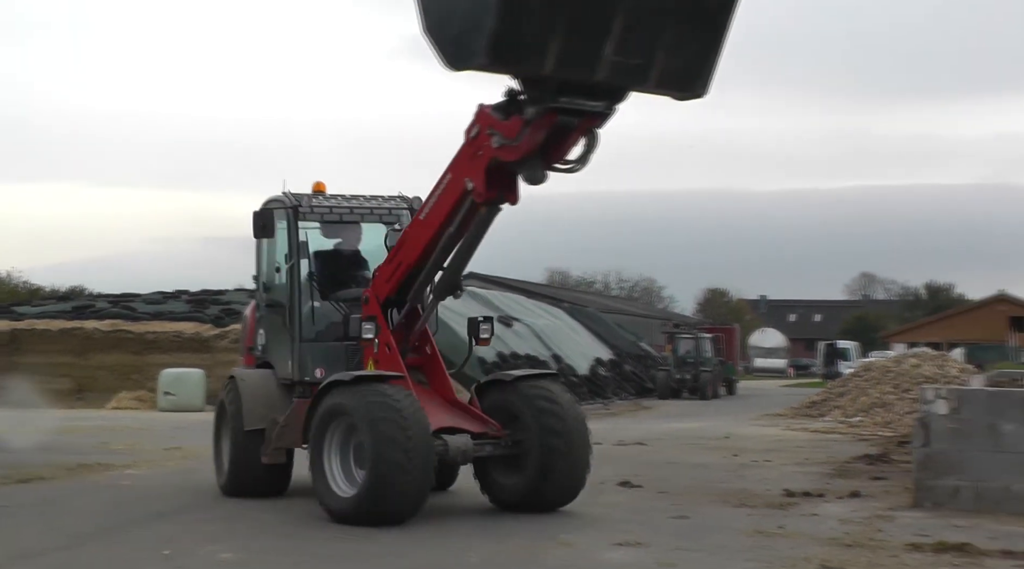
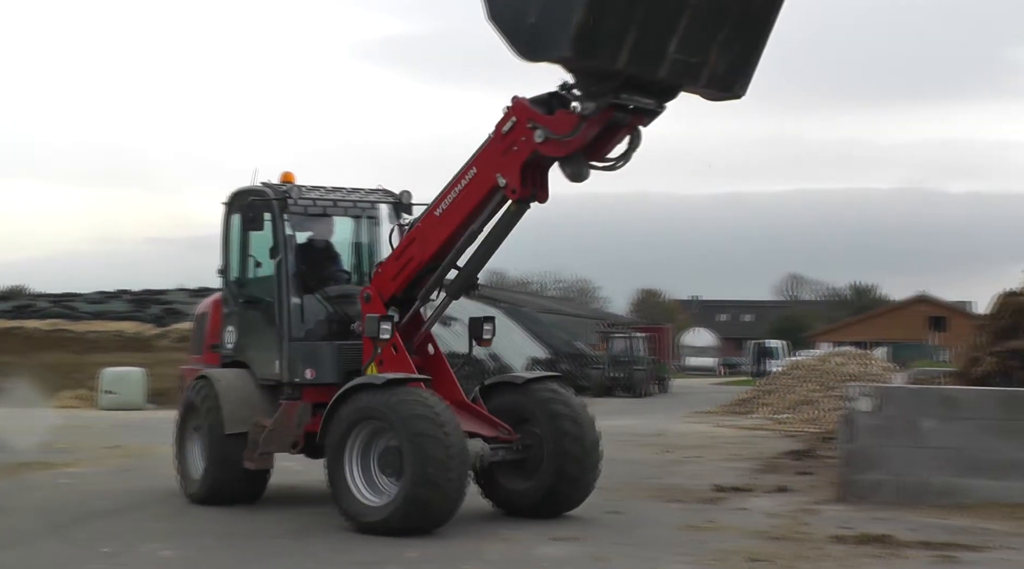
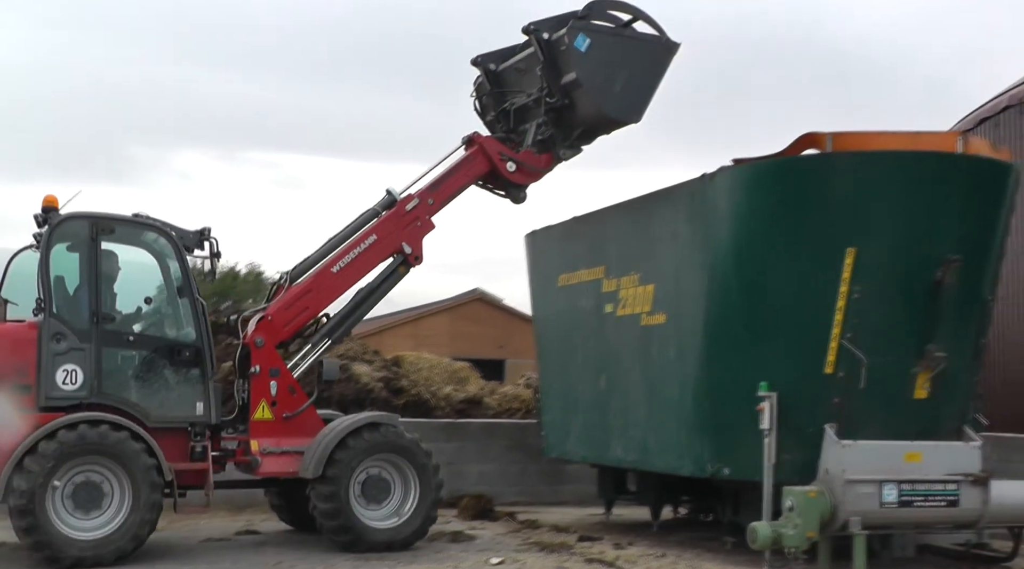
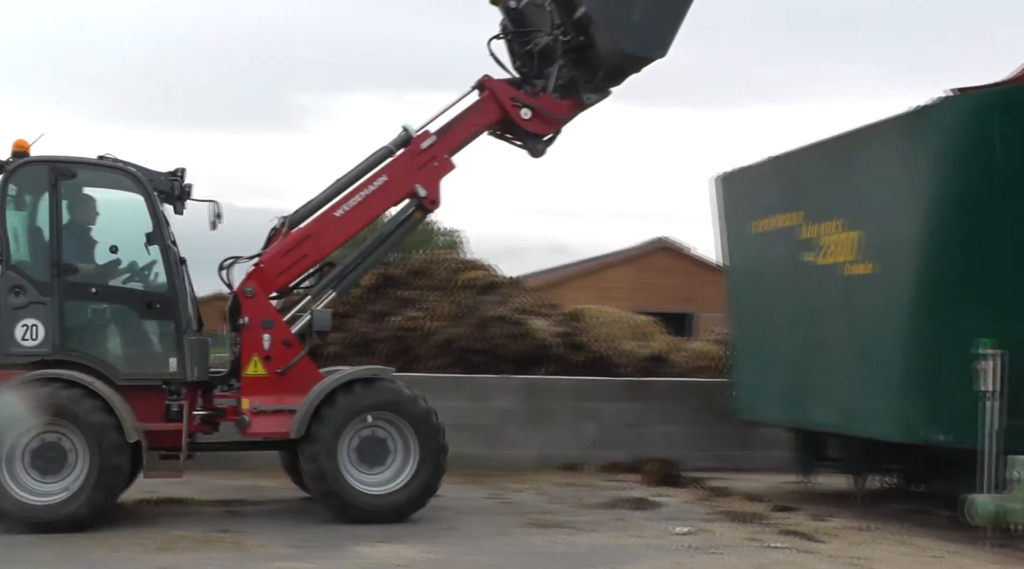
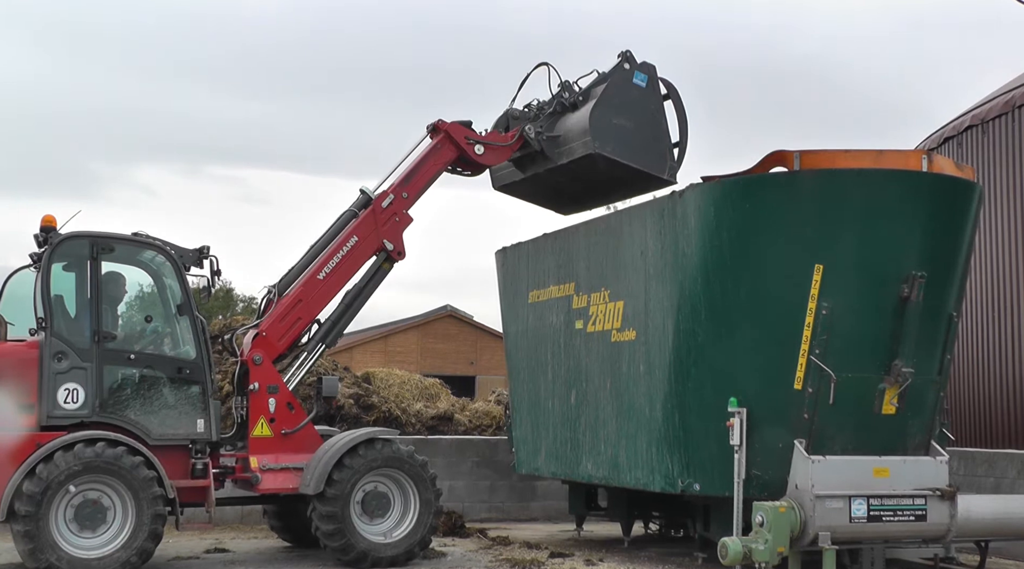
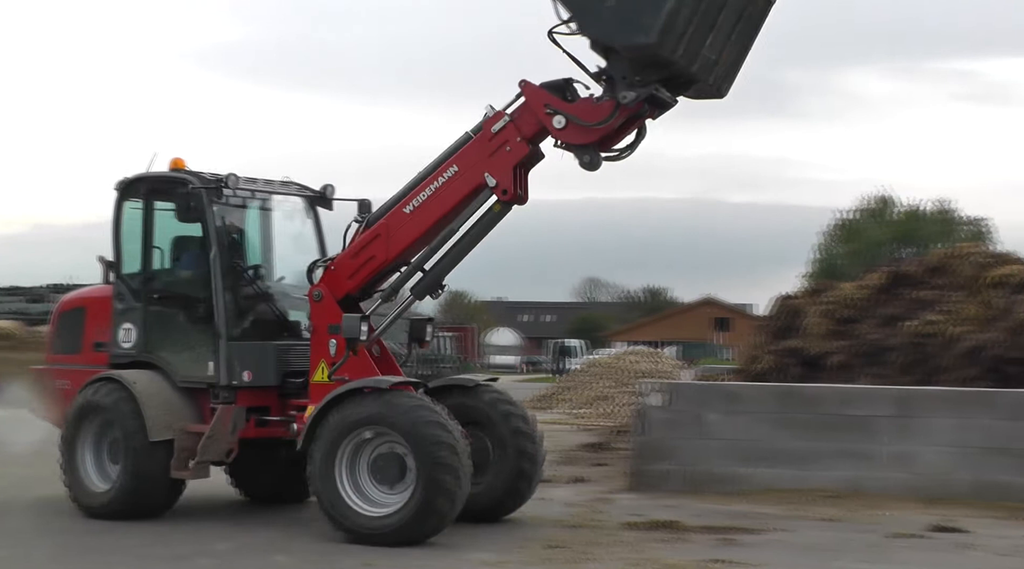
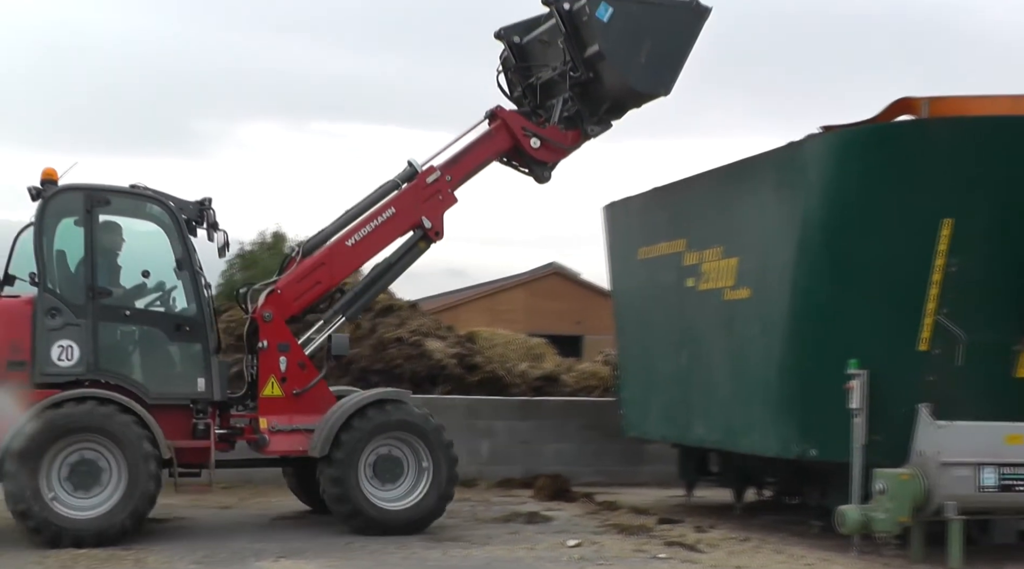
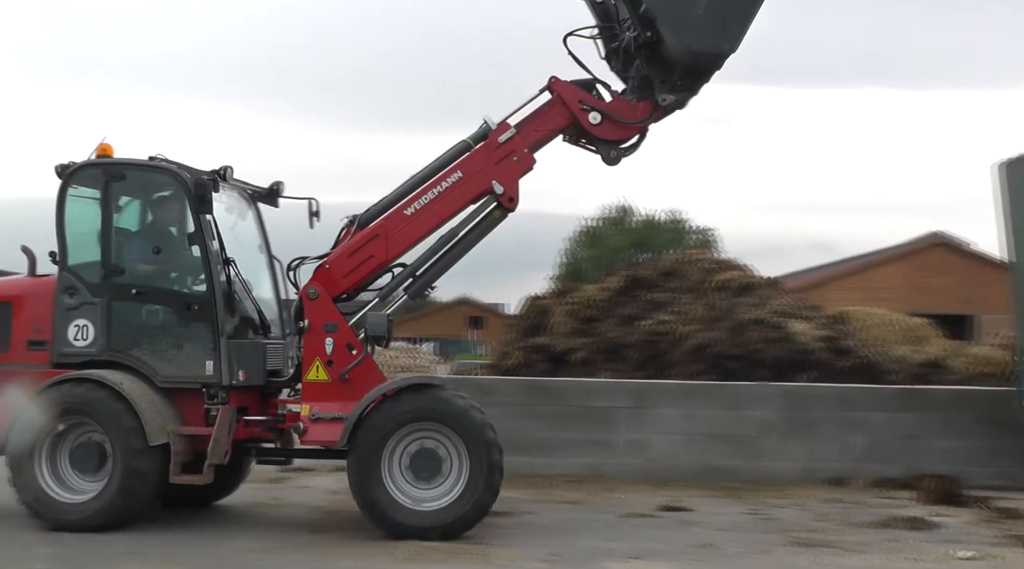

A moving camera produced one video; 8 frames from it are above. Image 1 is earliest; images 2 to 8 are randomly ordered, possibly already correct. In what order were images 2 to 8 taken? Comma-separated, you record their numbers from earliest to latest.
2, 6, 8, 4, 7, 3, 5
